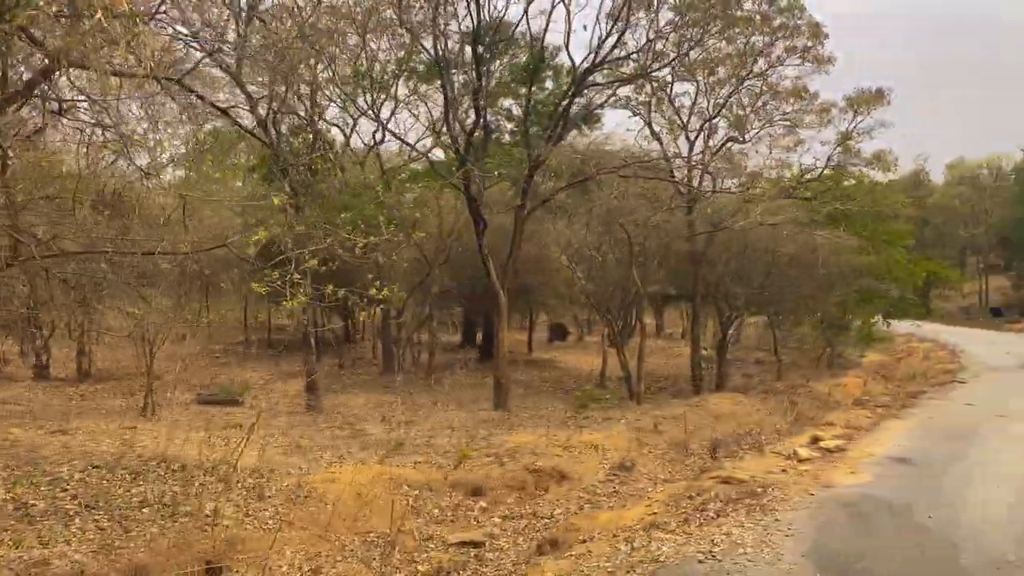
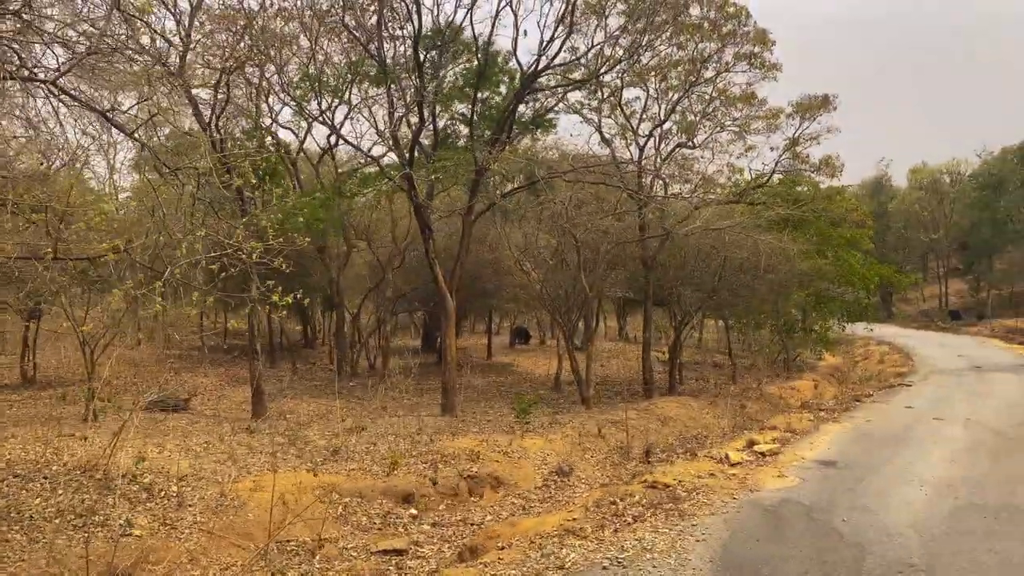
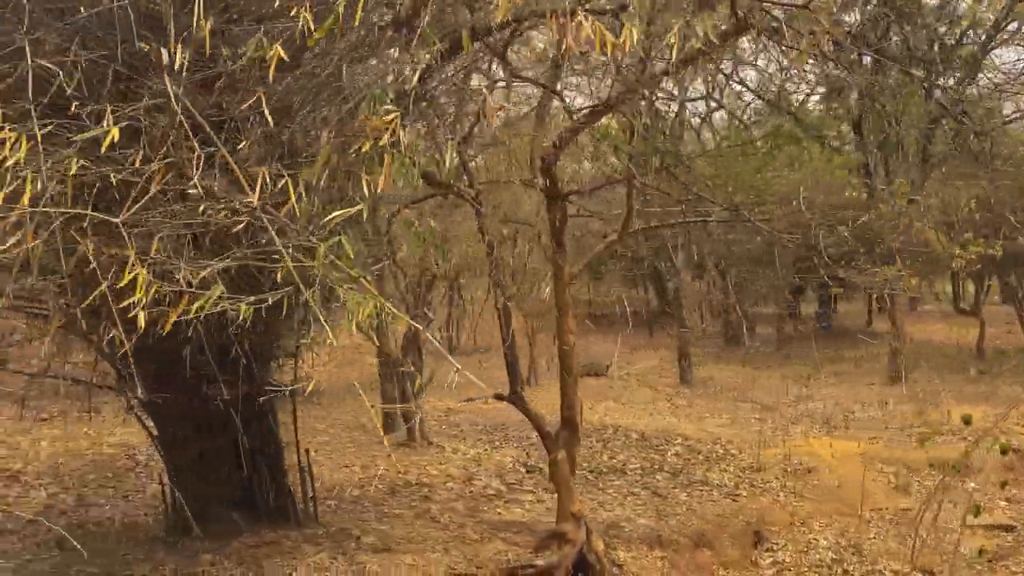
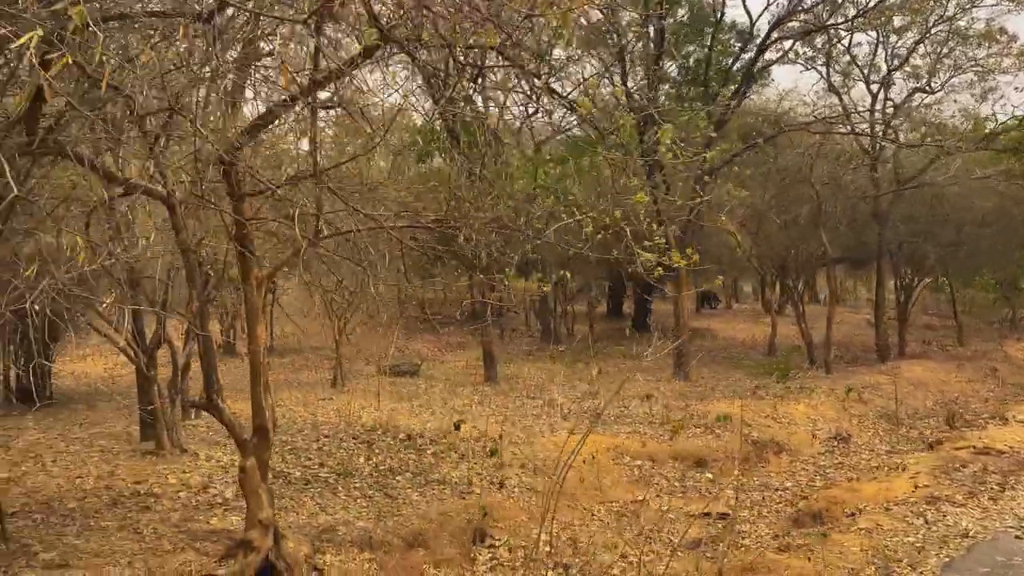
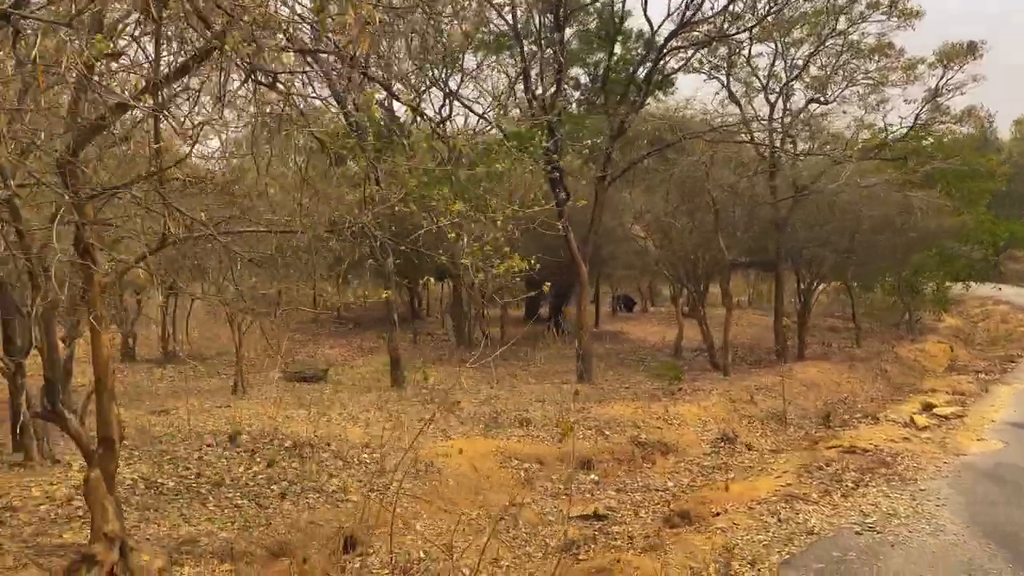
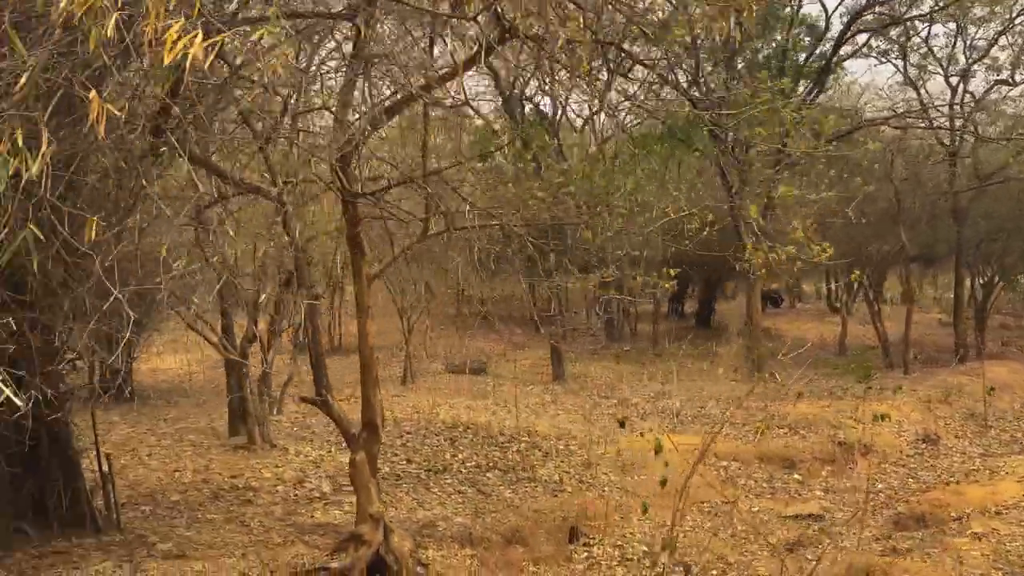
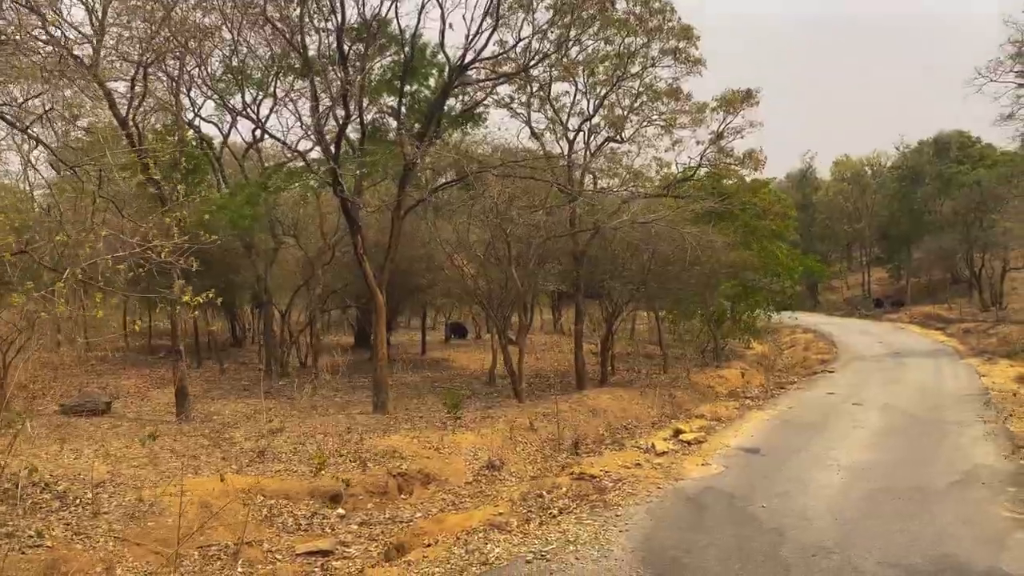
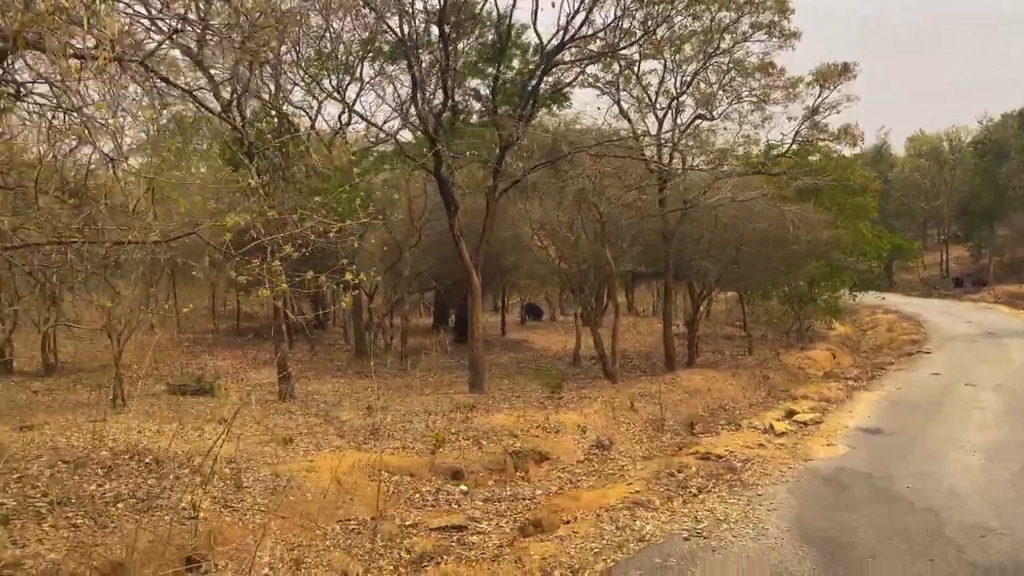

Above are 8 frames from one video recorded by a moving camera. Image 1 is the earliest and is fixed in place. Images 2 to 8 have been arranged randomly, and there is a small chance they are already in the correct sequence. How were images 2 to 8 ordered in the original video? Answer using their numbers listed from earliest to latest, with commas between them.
2, 7, 8, 5, 4, 6, 3
